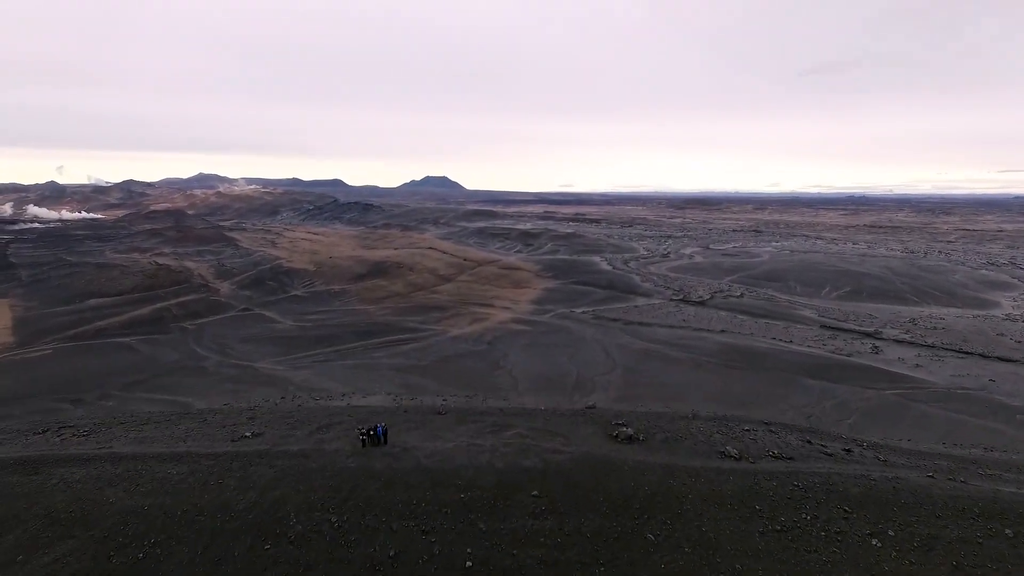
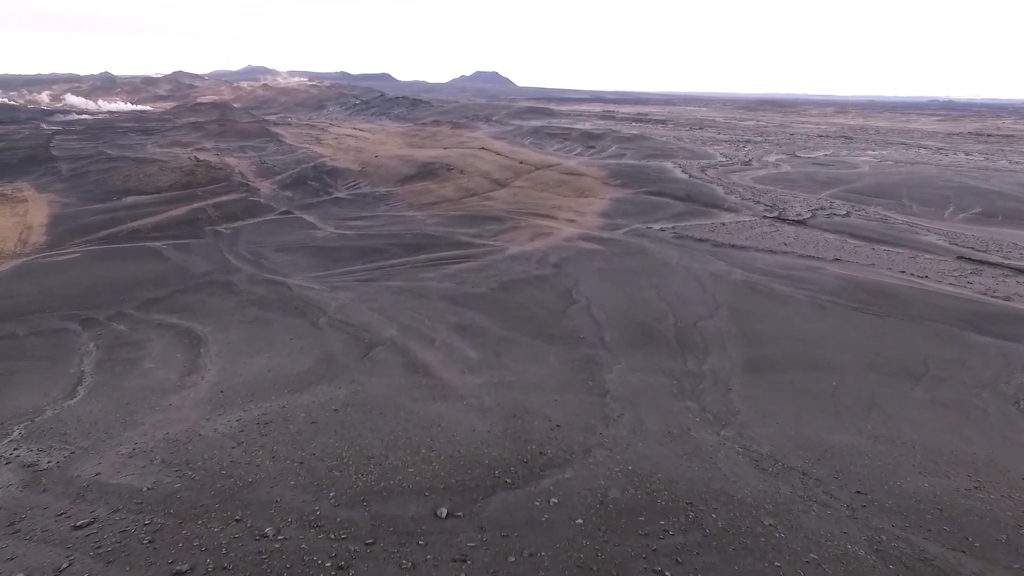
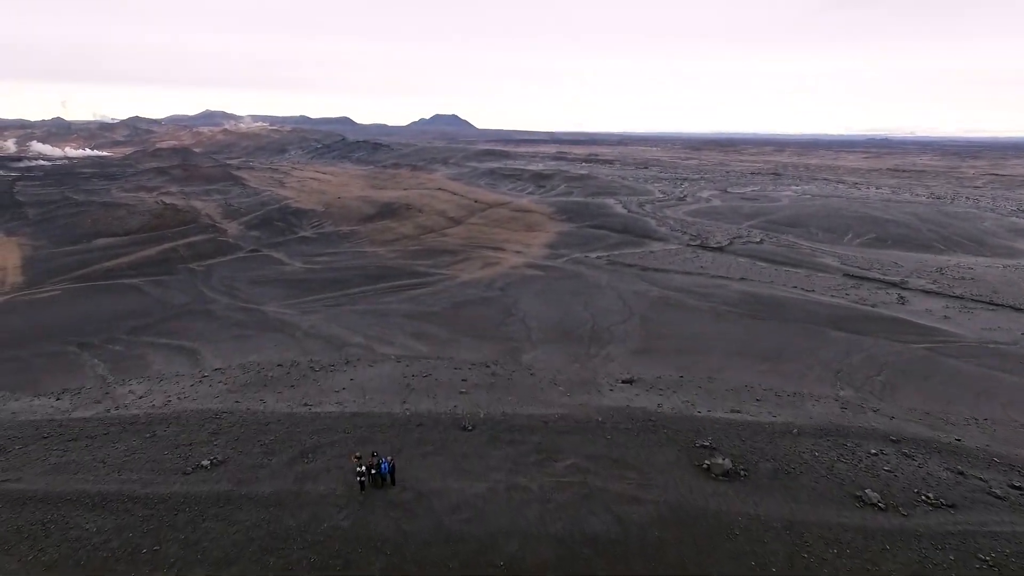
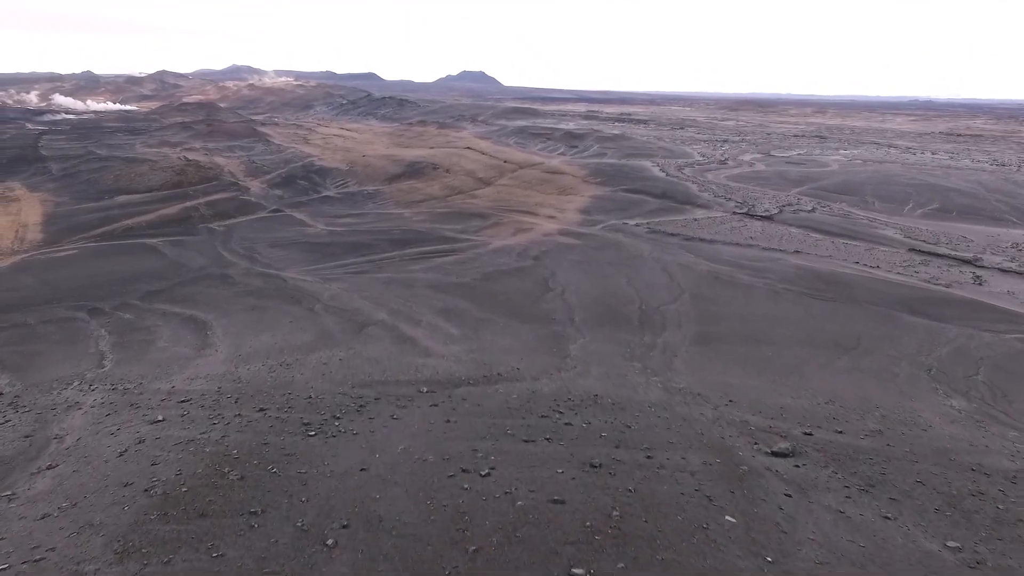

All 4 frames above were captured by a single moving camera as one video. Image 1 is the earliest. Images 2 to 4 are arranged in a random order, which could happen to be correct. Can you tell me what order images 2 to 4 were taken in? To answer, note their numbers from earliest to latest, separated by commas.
3, 4, 2
